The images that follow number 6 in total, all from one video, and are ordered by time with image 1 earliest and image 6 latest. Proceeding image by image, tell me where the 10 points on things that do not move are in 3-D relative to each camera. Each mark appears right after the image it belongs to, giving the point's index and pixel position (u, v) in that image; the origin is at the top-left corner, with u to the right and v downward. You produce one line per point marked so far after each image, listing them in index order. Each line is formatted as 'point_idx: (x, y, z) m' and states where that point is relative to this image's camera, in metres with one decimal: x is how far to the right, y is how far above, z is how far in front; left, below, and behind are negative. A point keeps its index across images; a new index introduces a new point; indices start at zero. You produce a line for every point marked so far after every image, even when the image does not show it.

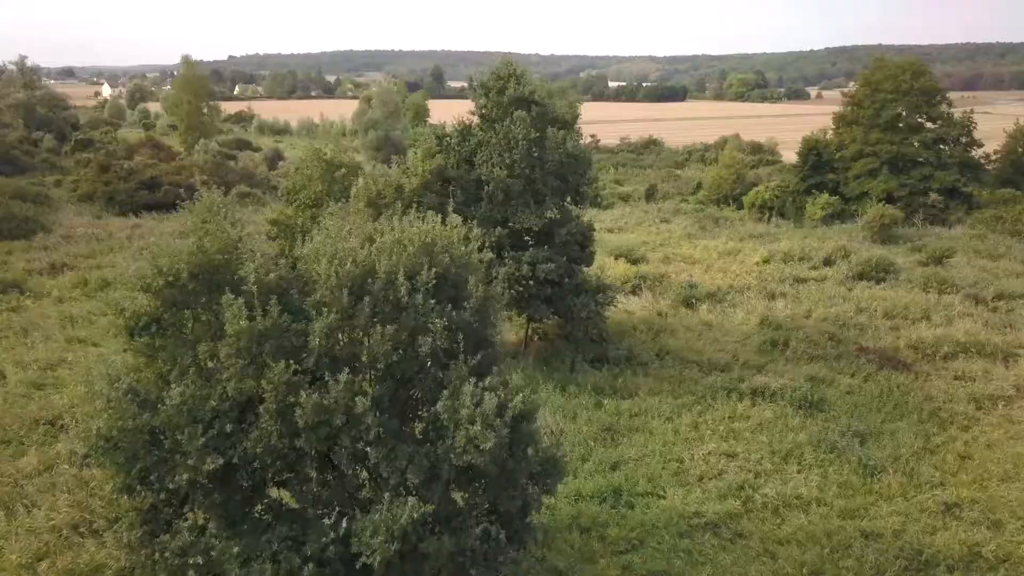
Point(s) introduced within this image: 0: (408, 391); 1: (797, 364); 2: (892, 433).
0: (-0.7, -0.7, +5.0) m
1: (+4.3, -1.2, +10.9) m
2: (+4.6, -1.8, +8.7) m
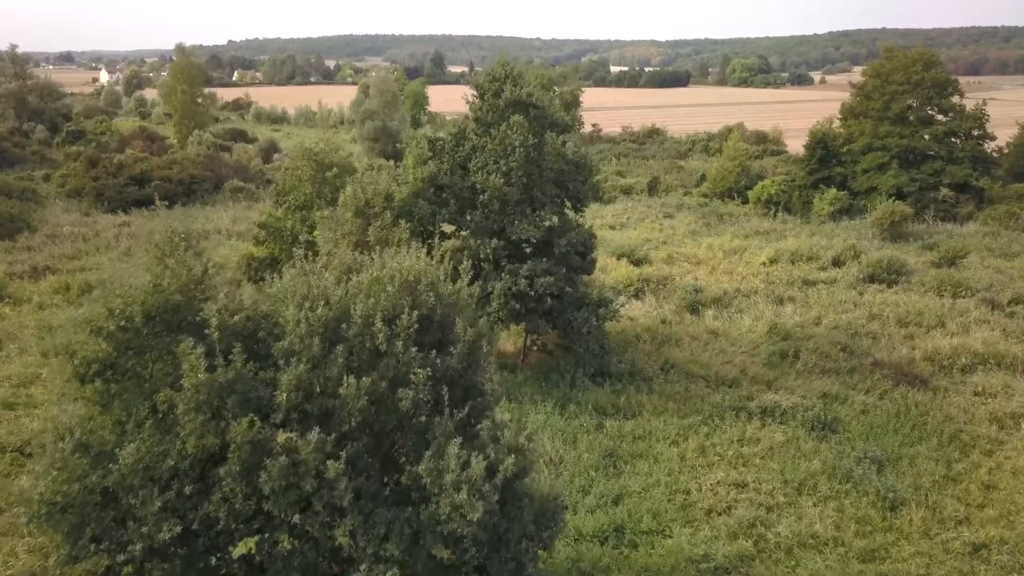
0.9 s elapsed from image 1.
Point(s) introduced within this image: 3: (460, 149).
0: (-0.8, -1.0, +4.5) m
1: (+4.3, -1.3, +10.4) m
2: (+4.6, -2.0, +8.2) m
3: (-0.7, +1.8, +9.4) m
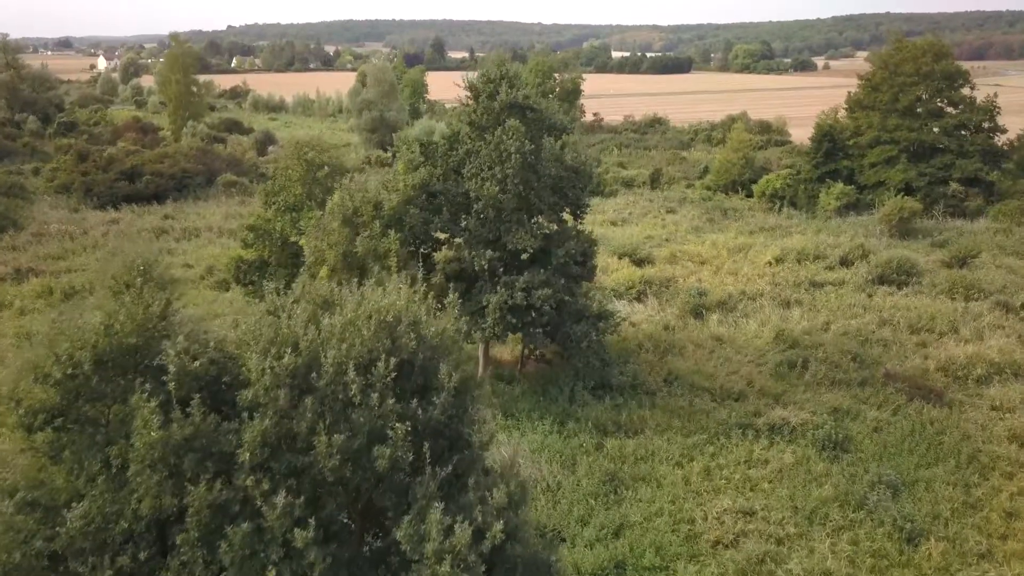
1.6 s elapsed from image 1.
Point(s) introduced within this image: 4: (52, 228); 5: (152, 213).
0: (-0.8, -1.2, +4.1) m
1: (+4.2, -1.4, +9.9) m
2: (+4.5, -2.1, +7.8) m
3: (-0.7, +1.7, +8.9) m
4: (-11.3, +1.5, +17.7) m
5: (-10.1, +2.1, +20.0) m
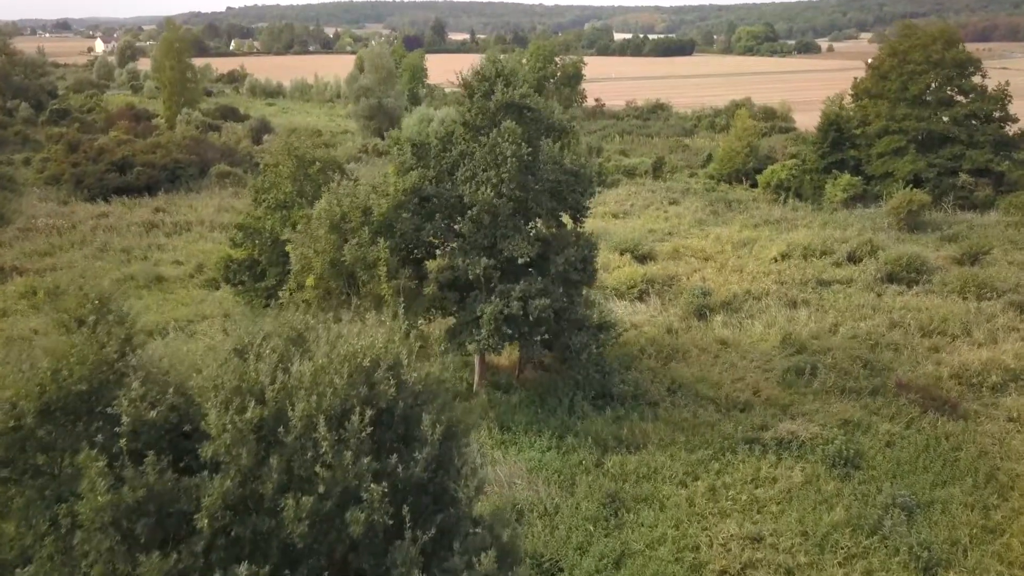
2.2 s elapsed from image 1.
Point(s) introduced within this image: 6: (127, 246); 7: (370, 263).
0: (-0.9, -1.4, +3.7) m
1: (+4.2, -1.5, +9.5) m
2: (+4.5, -2.3, +7.5) m
3: (-0.8, +1.6, +8.4) m
4: (-11.4, +1.6, +17.3) m
5: (-10.1, +2.2, +19.5) m
6: (-8.6, +0.9, +15.9) m
7: (-1.6, +0.3, +8.0) m
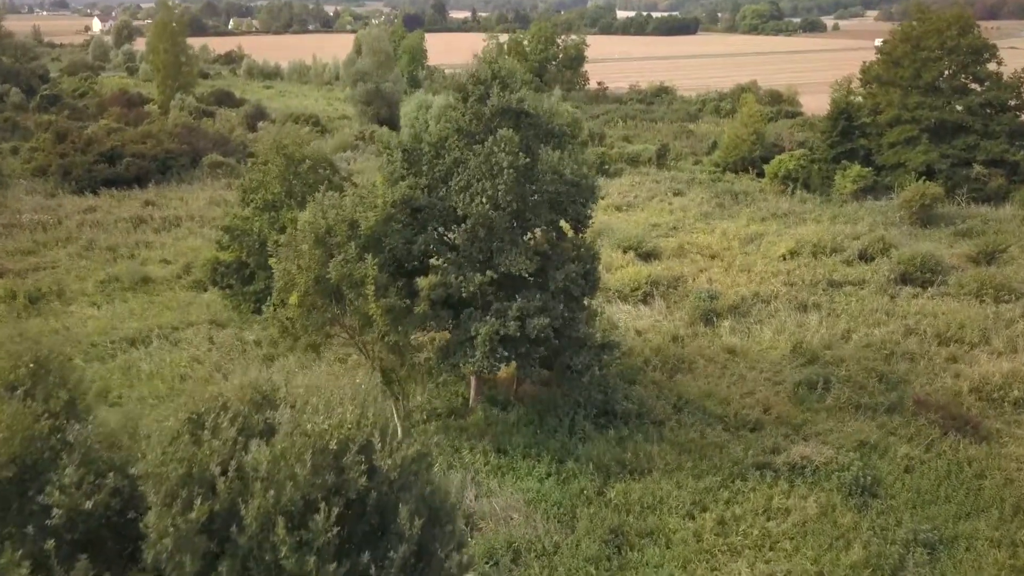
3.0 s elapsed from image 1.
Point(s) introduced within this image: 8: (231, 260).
0: (-0.9, -1.8, +3.2) m
1: (+4.2, -1.7, +9.1) m
2: (+4.5, -2.5, +7.0) m
3: (-0.8, +1.4, +7.9) m
4: (-11.4, +1.7, +16.7) m
5: (-10.1, +2.4, +19.0) m
6: (-8.6, +0.9, +15.4) m
7: (-1.6, +0.1, +7.5) m
8: (-4.8, +0.5, +12.1) m
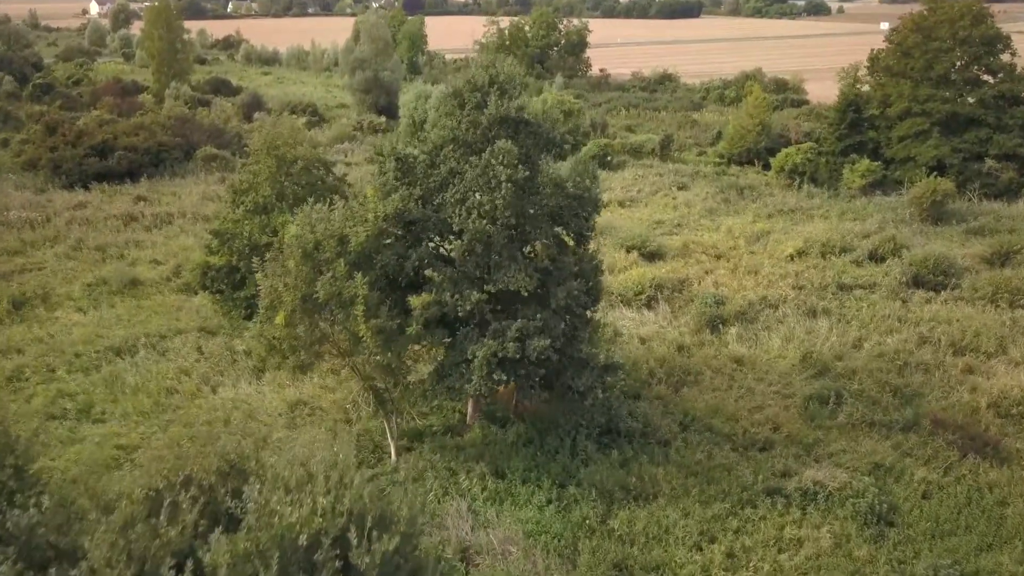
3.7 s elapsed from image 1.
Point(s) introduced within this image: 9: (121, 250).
0: (-0.9, -2.0, +2.8) m
1: (+4.1, -1.8, +8.7) m
2: (+4.4, -2.7, +6.6) m
3: (-0.8, +1.2, +7.5) m
4: (-11.4, +1.7, +16.3) m
5: (-10.1, +2.4, +18.5) m
6: (-8.6, +0.9, +15.0) m
7: (-1.6, -0.1, +7.1) m
8: (-4.8, +0.4, +11.7) m
9: (-8.0, +0.8, +14.7) m
